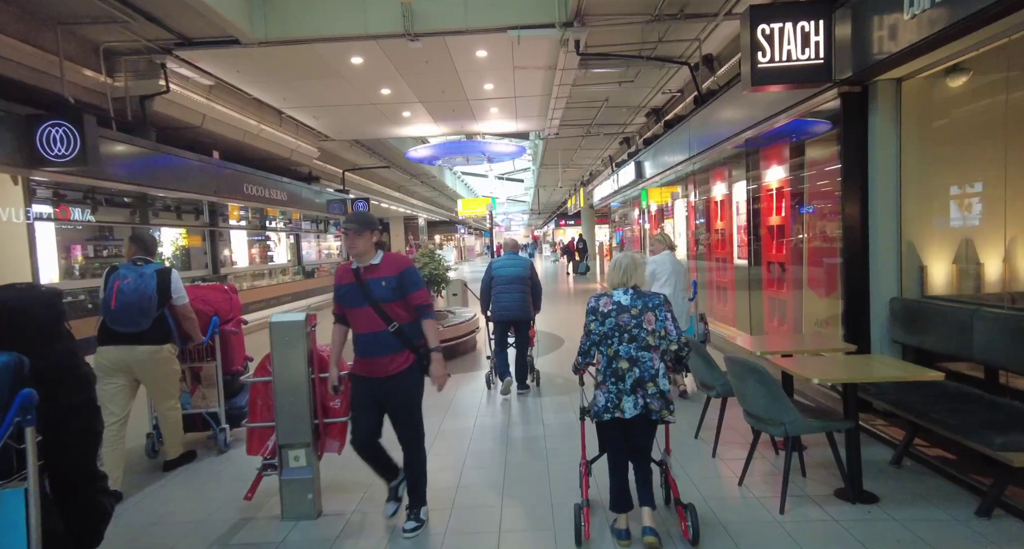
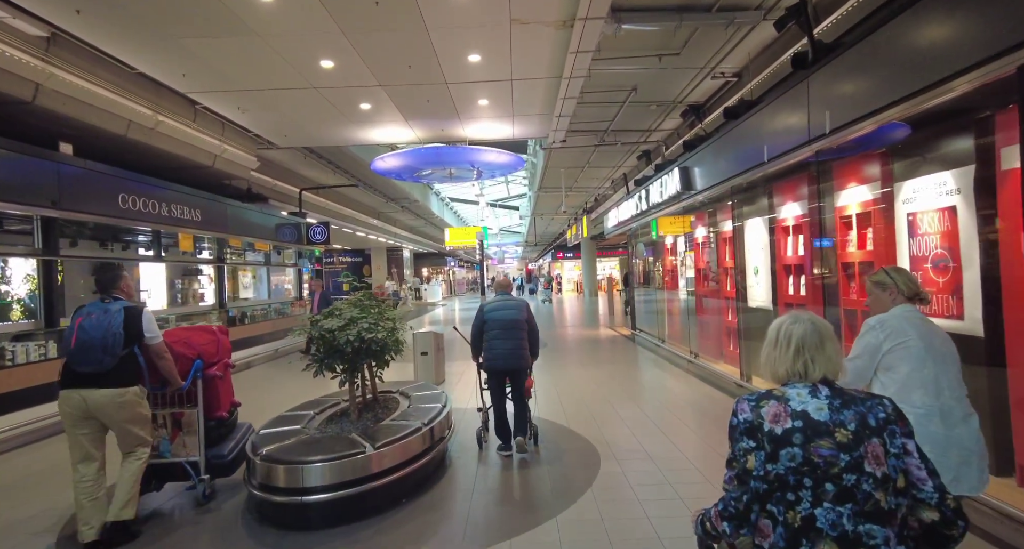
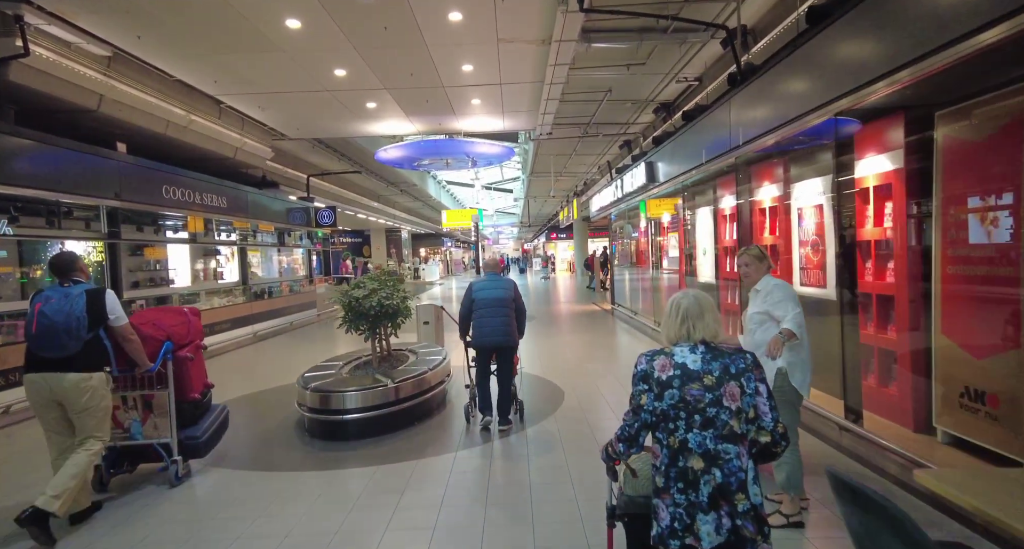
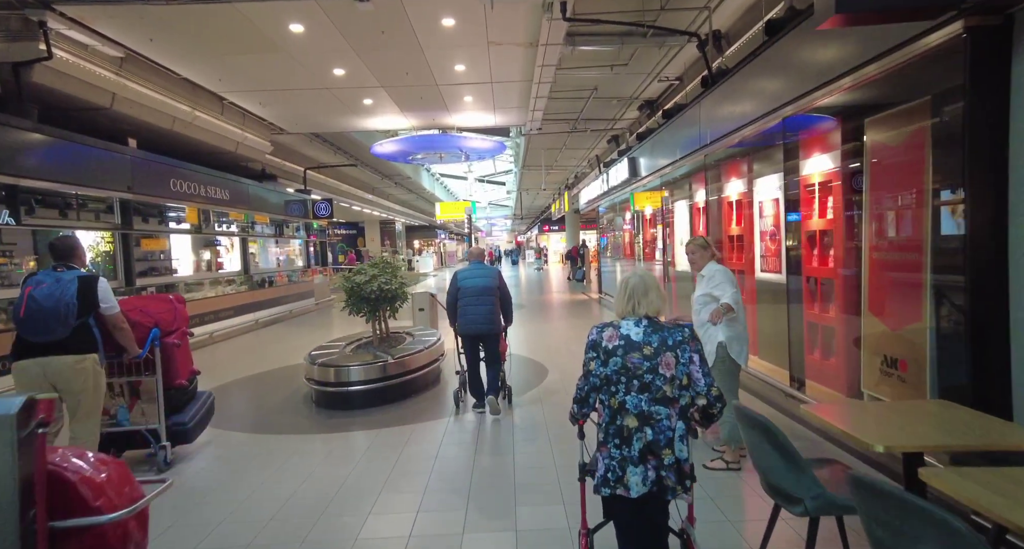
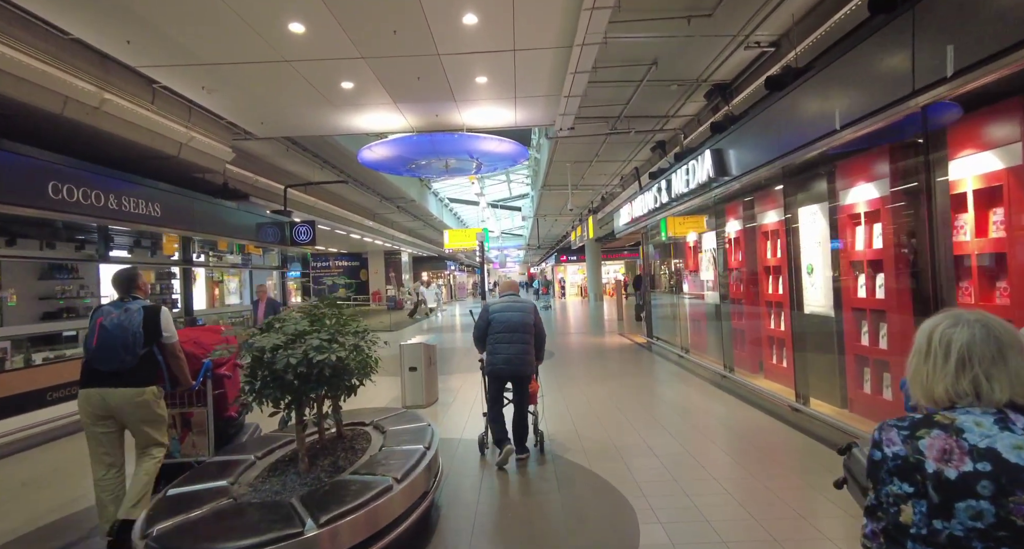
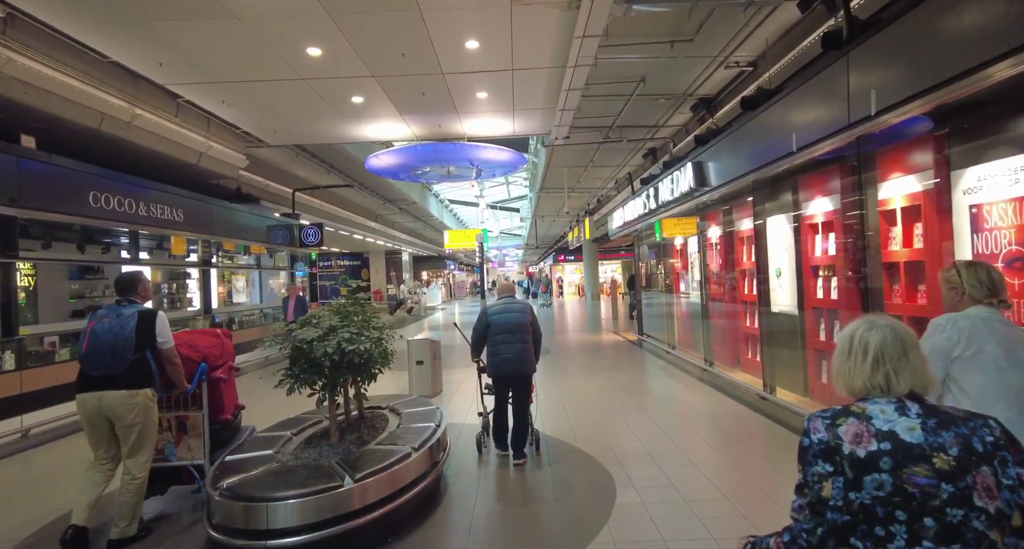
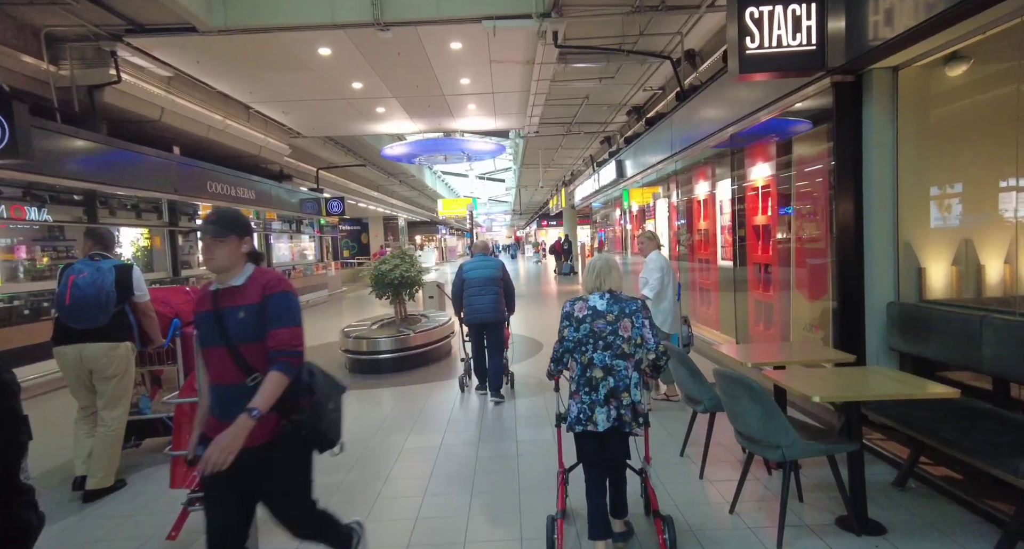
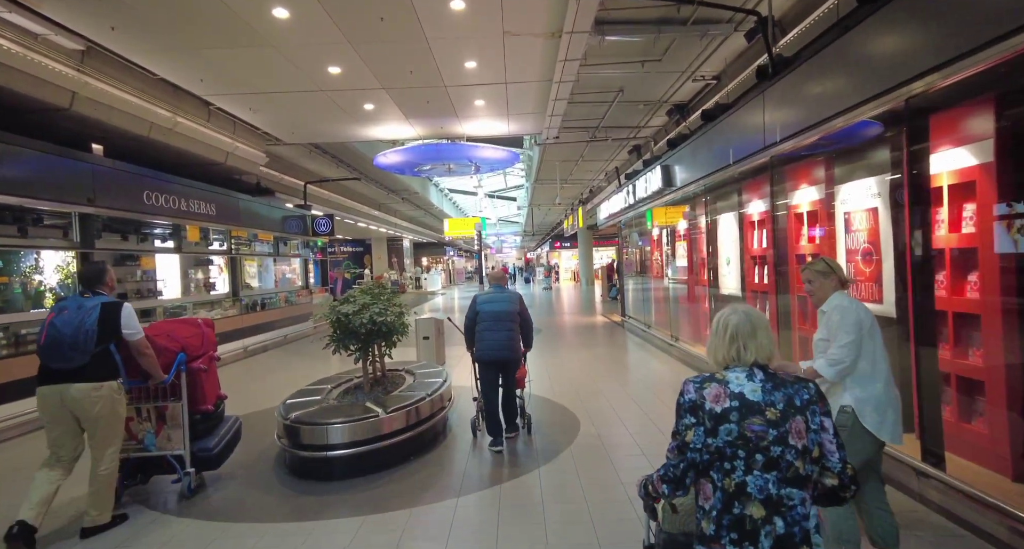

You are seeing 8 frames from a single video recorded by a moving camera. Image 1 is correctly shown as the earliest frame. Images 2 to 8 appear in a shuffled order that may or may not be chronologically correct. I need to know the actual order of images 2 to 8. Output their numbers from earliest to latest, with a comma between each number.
7, 4, 3, 8, 2, 6, 5
